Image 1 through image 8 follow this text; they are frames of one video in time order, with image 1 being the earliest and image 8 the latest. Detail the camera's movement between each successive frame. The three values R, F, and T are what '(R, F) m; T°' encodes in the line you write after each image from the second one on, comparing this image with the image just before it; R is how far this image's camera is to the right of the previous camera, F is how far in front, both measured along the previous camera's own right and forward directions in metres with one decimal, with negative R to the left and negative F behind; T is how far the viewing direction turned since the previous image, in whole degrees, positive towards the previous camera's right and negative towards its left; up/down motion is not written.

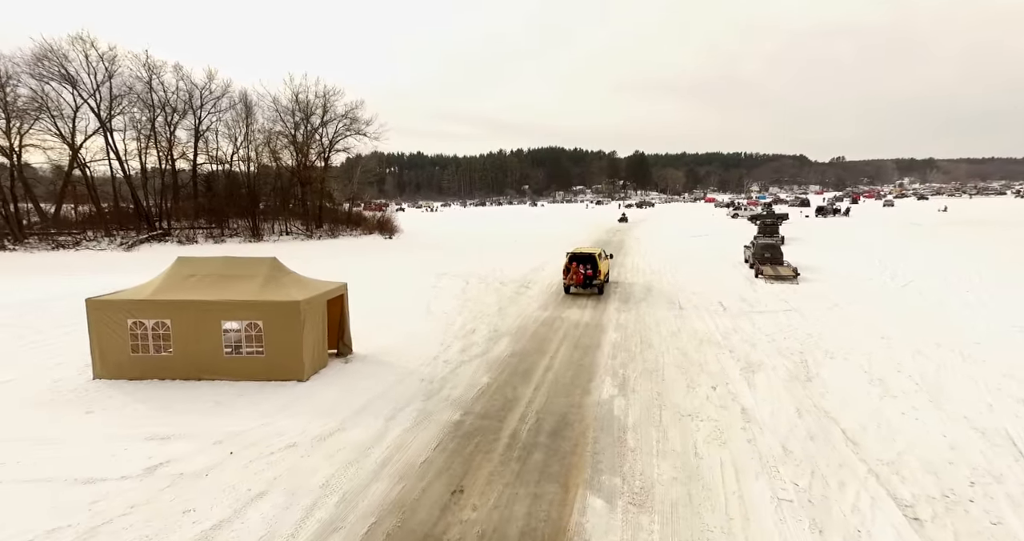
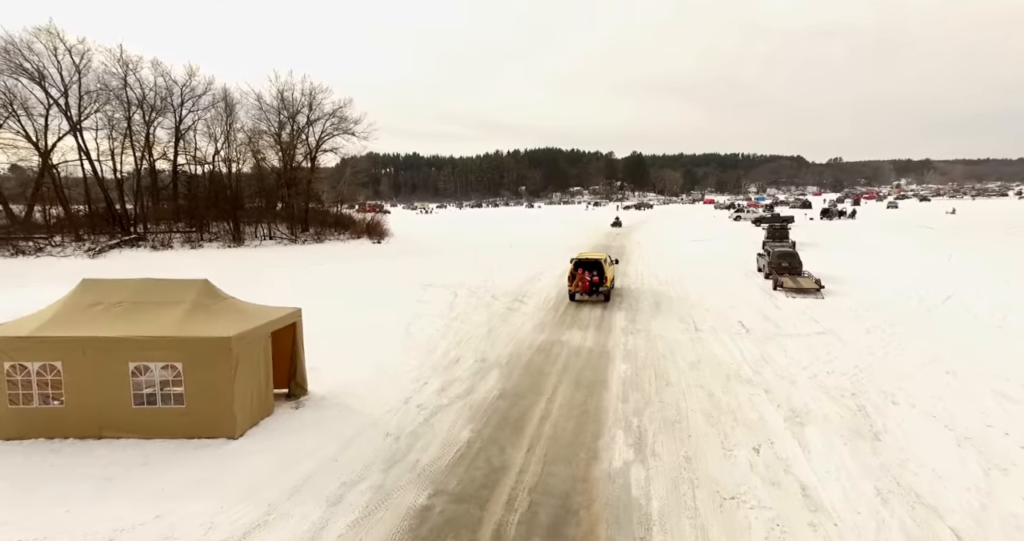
(+0.2, +2.1) m; 0°
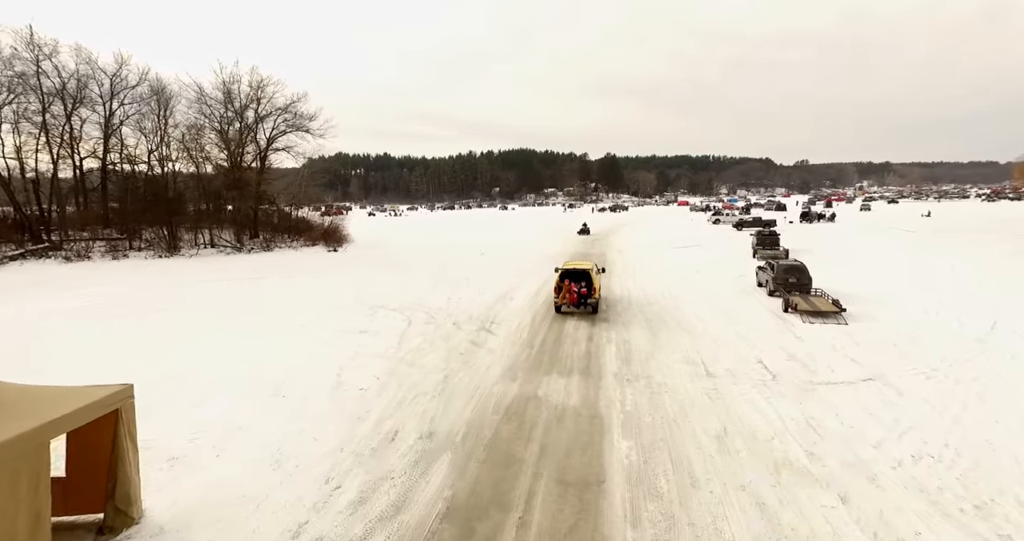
(+0.3, +3.4) m; +3°
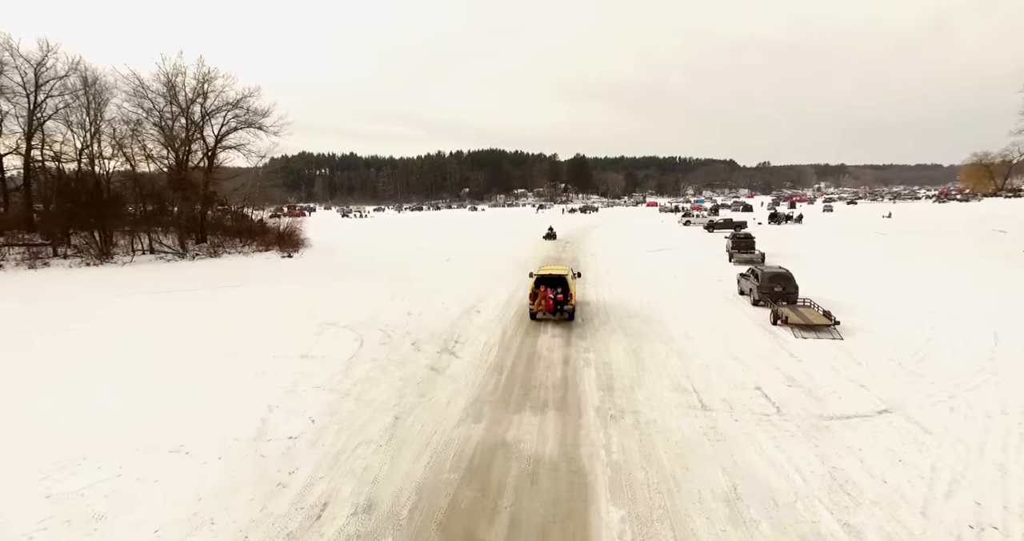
(+0.1, +1.8) m; +3°
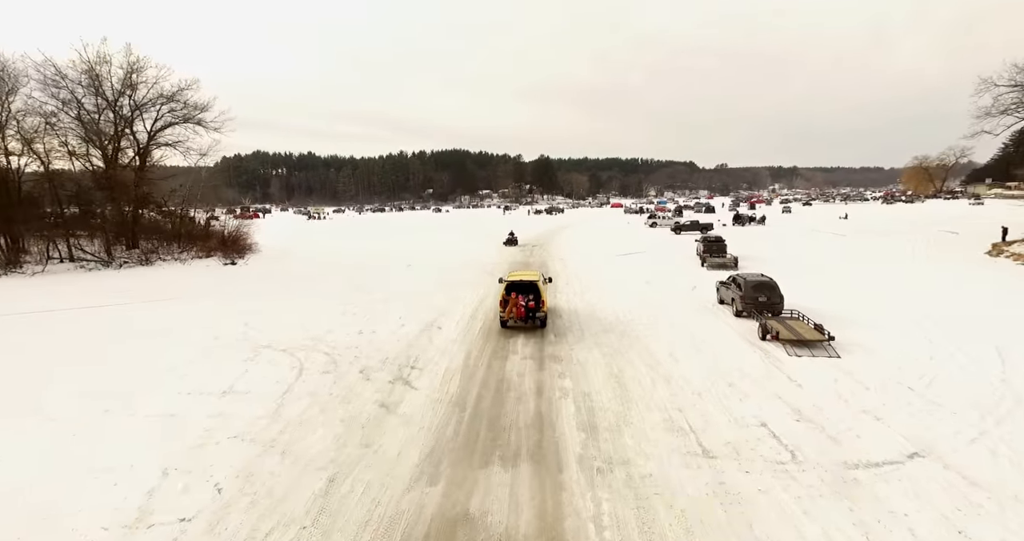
(0.0, +1.9) m; +4°
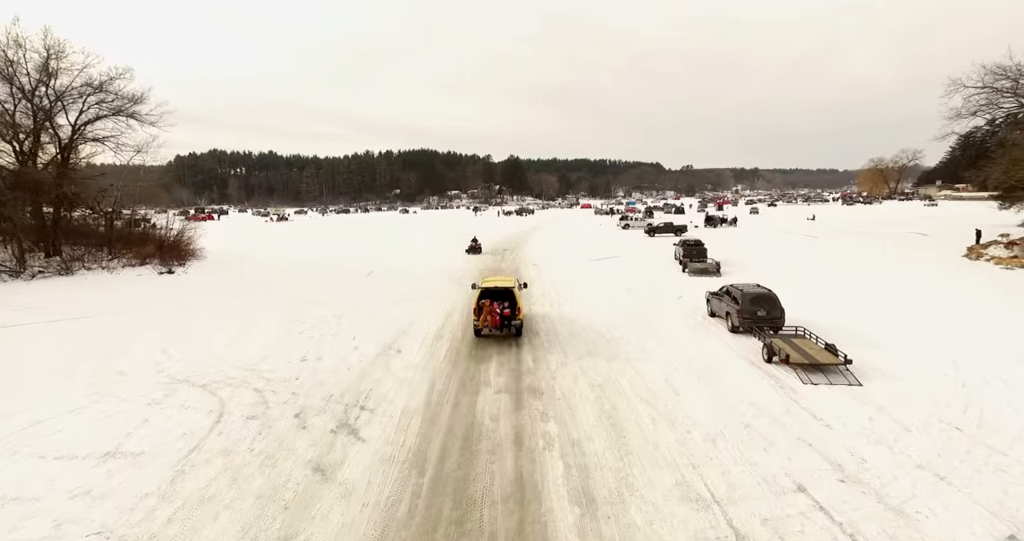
(0.0, +2.2) m; +3°
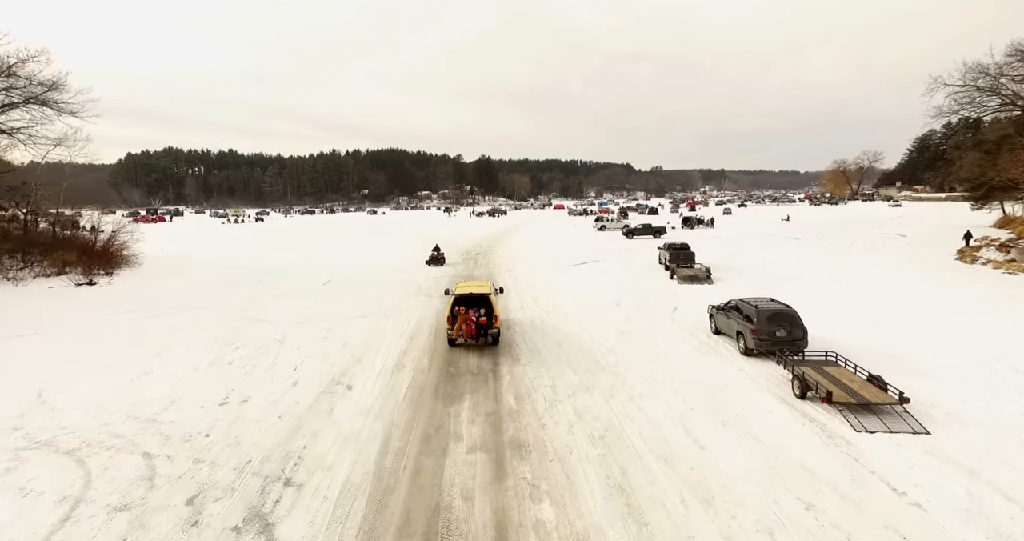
(-0.1, +2.7) m; +3°
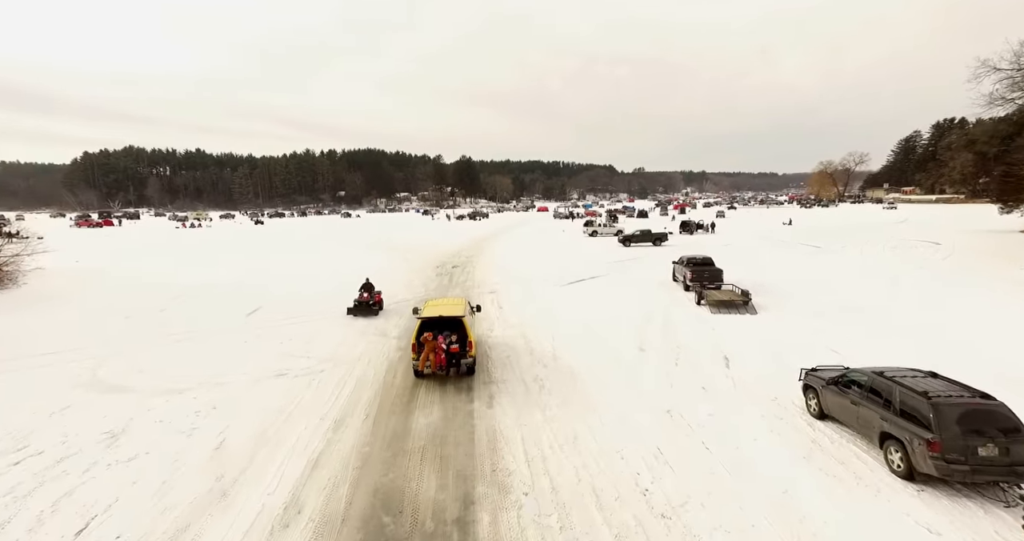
(0.0, +6.4) m; +2°
